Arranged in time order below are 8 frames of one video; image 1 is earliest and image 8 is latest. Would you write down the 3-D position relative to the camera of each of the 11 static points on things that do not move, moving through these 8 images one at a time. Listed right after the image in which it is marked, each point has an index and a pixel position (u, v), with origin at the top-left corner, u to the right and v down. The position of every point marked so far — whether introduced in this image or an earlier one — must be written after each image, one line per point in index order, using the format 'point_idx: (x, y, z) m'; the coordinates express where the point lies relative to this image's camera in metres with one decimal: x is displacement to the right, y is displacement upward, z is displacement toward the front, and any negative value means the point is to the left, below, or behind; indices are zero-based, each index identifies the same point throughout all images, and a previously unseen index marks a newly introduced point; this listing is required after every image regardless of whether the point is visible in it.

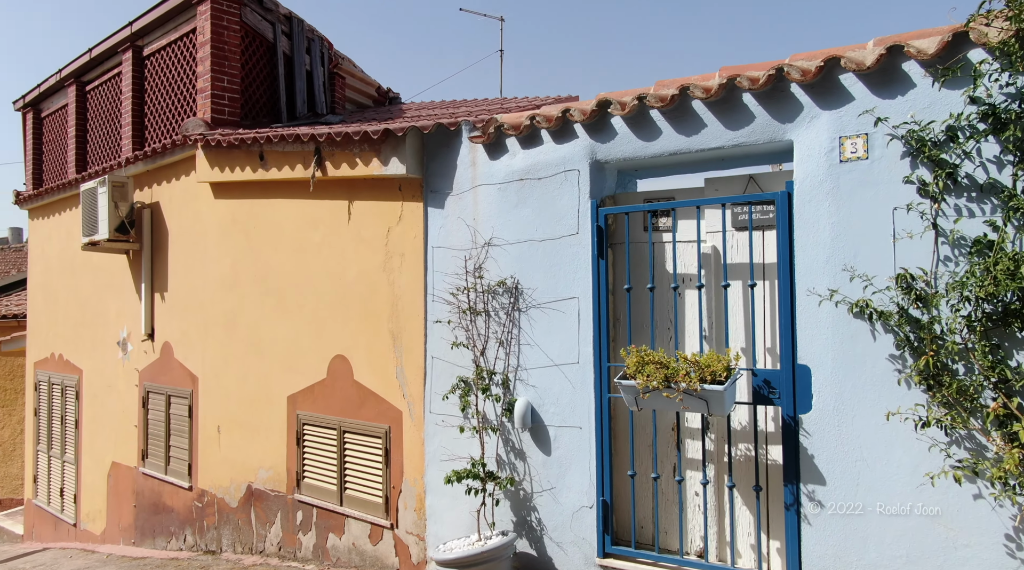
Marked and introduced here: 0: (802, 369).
0: (+1.5, -0.4, +3.9) m
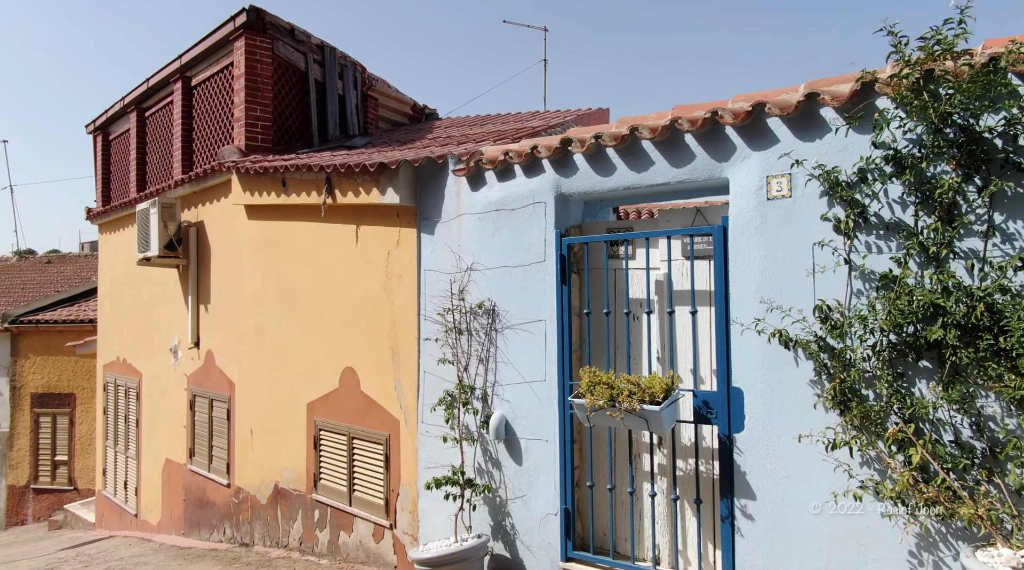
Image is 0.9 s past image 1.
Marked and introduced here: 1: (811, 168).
0: (+1.2, -0.6, +4.2) m
1: (+1.5, +0.6, +4.0) m
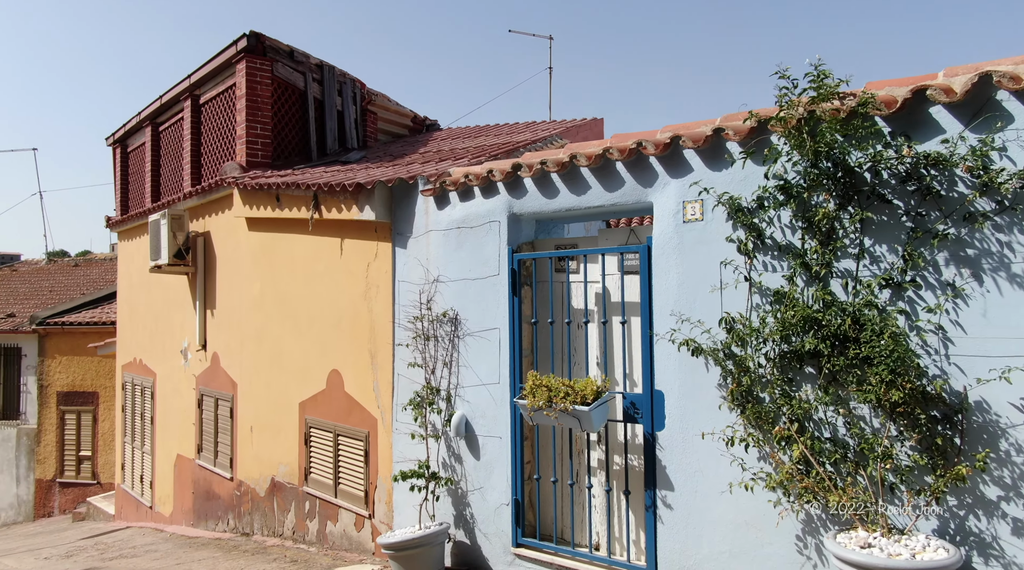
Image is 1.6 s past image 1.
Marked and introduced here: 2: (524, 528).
0: (+0.9, -0.6, +4.8) m
1: (+1.2, +0.5, +4.5) m
2: (+0.1, -1.7, +5.5) m
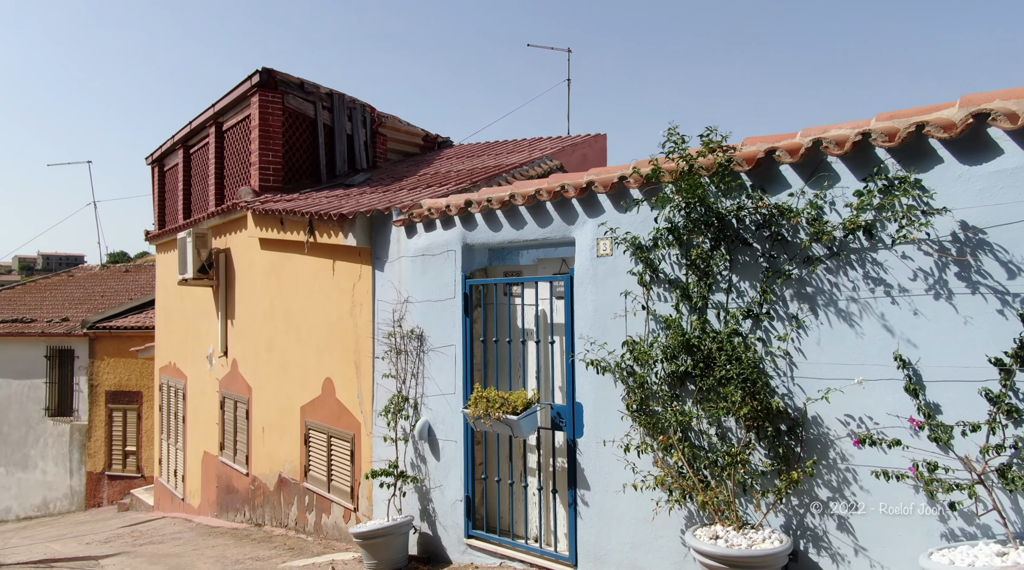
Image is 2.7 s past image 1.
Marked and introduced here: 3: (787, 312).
0: (+0.5, -0.8, +5.5) m
1: (+0.7, +0.3, +5.2) m
2: (-0.3, -1.8, +6.3) m
3: (+1.5, -0.1, +4.4) m
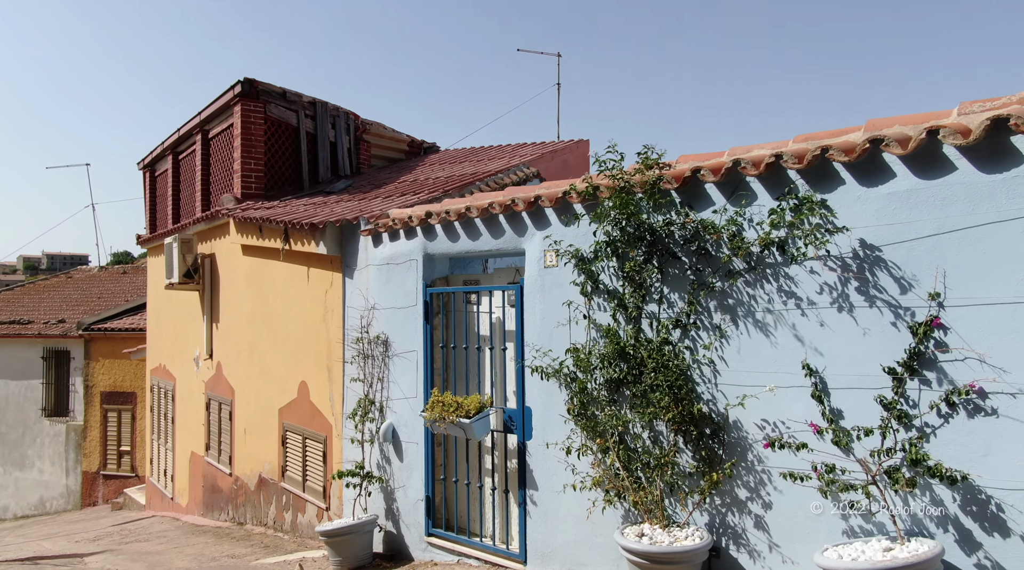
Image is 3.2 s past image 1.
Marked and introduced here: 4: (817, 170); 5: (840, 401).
0: (+0.1, -0.9, +5.7) m
1: (+0.4, +0.3, +5.5) m
2: (-0.6, -1.9, +6.6) m
3: (+1.1, -0.2, +4.6) m
4: (+1.6, +0.6, +4.2) m
5: (+1.6, -0.6, +4.0) m
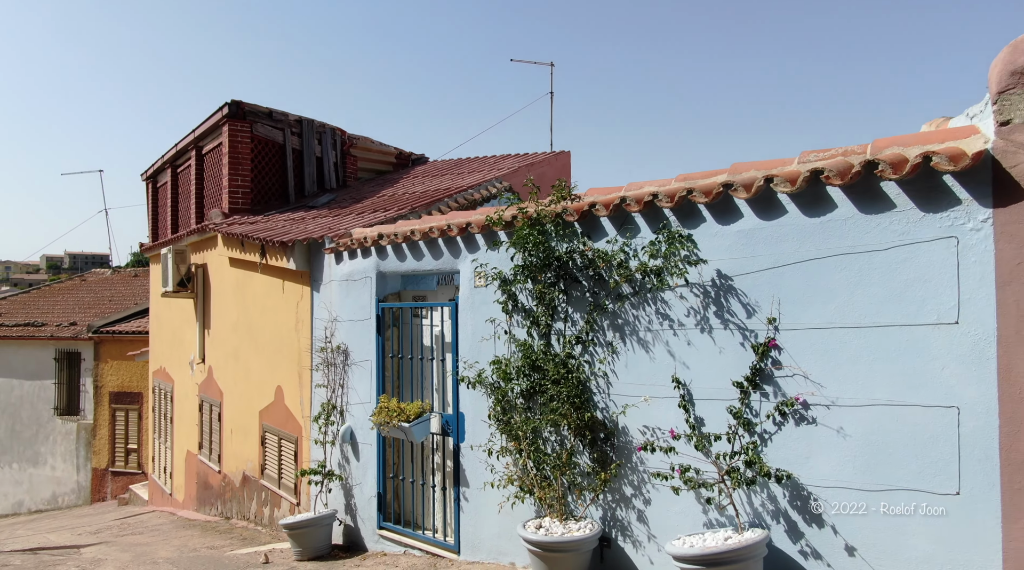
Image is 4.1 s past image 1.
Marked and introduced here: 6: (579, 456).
0: (-0.4, -1.0, +6.4) m
1: (-0.2, +0.1, +6.1) m
2: (-1.1, -2.0, +7.2) m
3: (+0.6, -0.4, +5.3) m
4: (+1.0, +0.5, +4.8) m
5: (+1.1, -0.7, +4.6) m
6: (+0.4, -1.1, +5.3) m
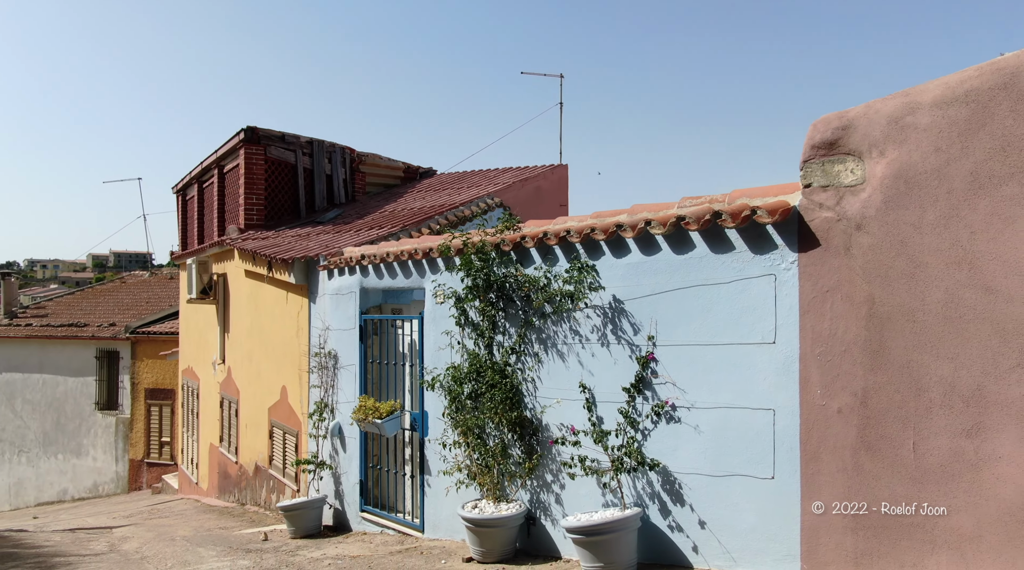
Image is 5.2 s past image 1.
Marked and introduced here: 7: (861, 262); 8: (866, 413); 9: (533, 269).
0: (-0.8, -1.2, +7.4) m
1: (-0.6, 0.0, +7.1) m
2: (-1.5, -2.2, +8.3) m
3: (+0.2, -0.5, +6.3) m
4: (+0.6, +0.3, +5.8) m
5: (+0.6, -0.9, +5.6) m
6: (0.0, -1.3, +6.3) m
7: (+1.8, +0.1, +4.2) m
8: (+1.8, -0.7, +4.2) m
9: (+0.2, +0.1, +6.3) m
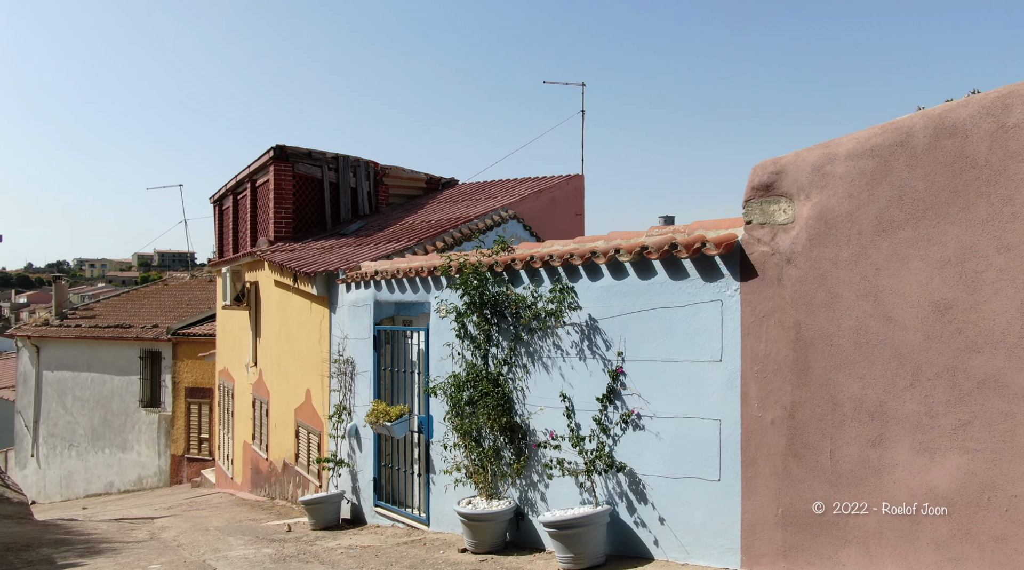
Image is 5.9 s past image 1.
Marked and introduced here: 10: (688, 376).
0: (-0.8, -1.3, +8.1) m
1: (-0.6, -0.2, +7.8) m
2: (-1.5, -2.3, +9.0) m
3: (+0.1, -0.7, +6.9) m
4: (+0.5, +0.1, +6.4) m
5: (+0.5, -1.0, +6.3) m
6: (-0.1, -1.4, +7.0) m
7: (+1.6, 0.0, +4.8) m
8: (+1.6, -0.8, +4.7) m
9: (+0.1, 0.0, +6.9) m
10: (+1.2, -0.6, +5.4) m
